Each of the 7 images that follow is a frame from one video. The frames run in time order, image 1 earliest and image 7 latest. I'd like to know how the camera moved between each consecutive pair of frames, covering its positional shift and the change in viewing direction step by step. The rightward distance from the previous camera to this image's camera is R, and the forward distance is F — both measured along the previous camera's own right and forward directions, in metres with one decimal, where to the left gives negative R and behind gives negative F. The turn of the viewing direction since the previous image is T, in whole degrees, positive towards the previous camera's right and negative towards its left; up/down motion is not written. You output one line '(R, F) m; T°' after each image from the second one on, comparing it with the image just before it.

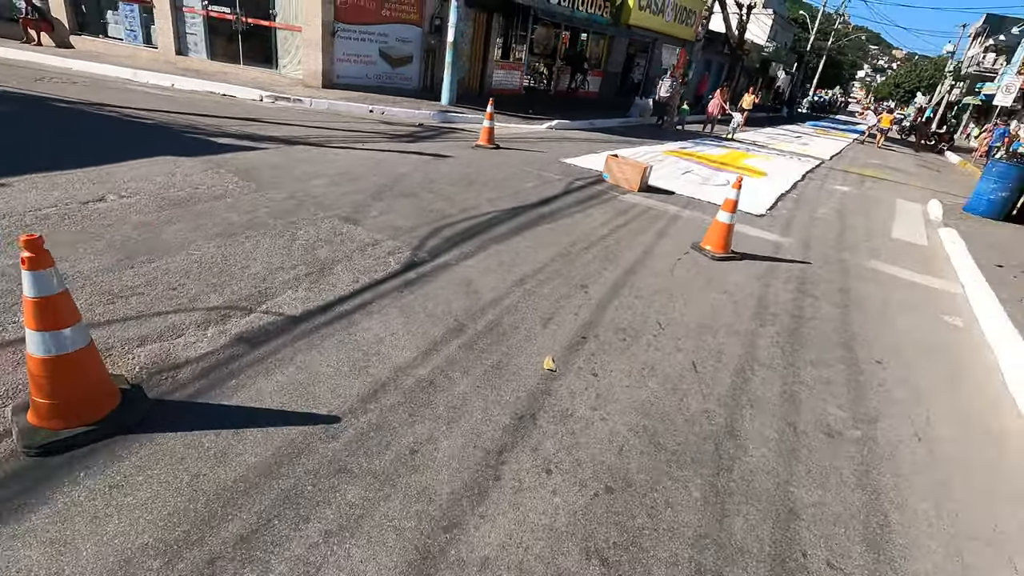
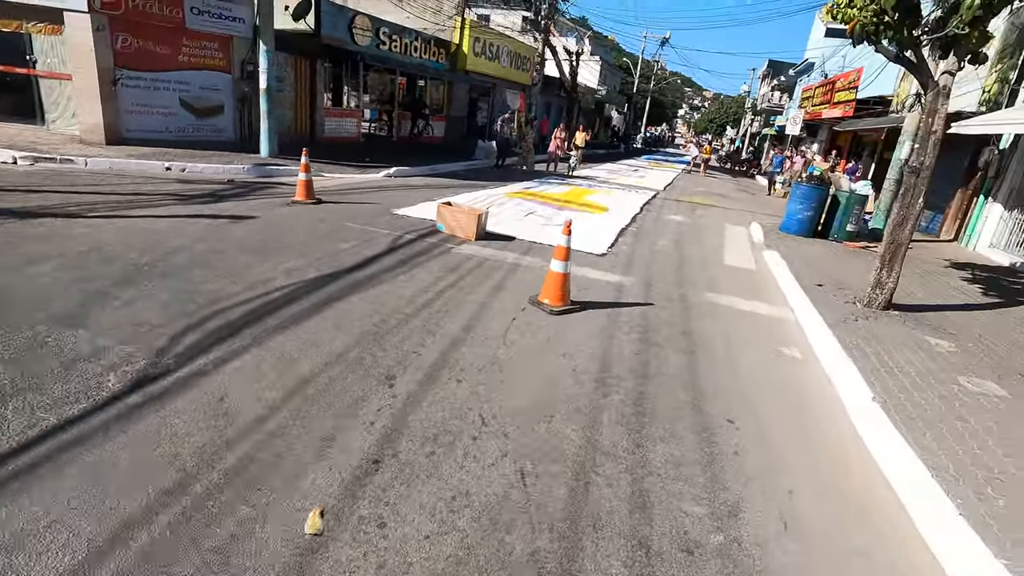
(+0.6, +0.8) m; +13°
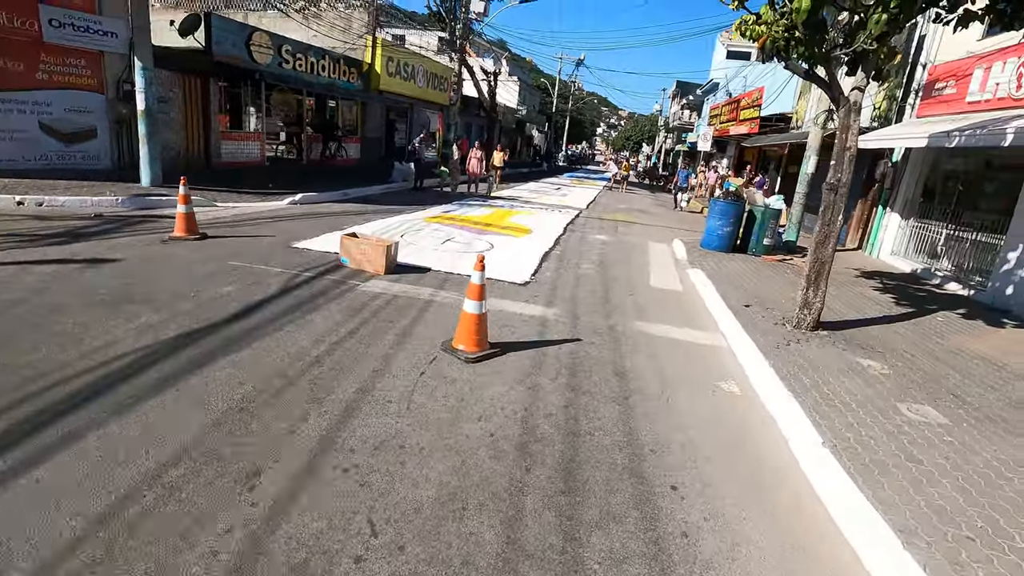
(+0.2, +0.6) m; +7°
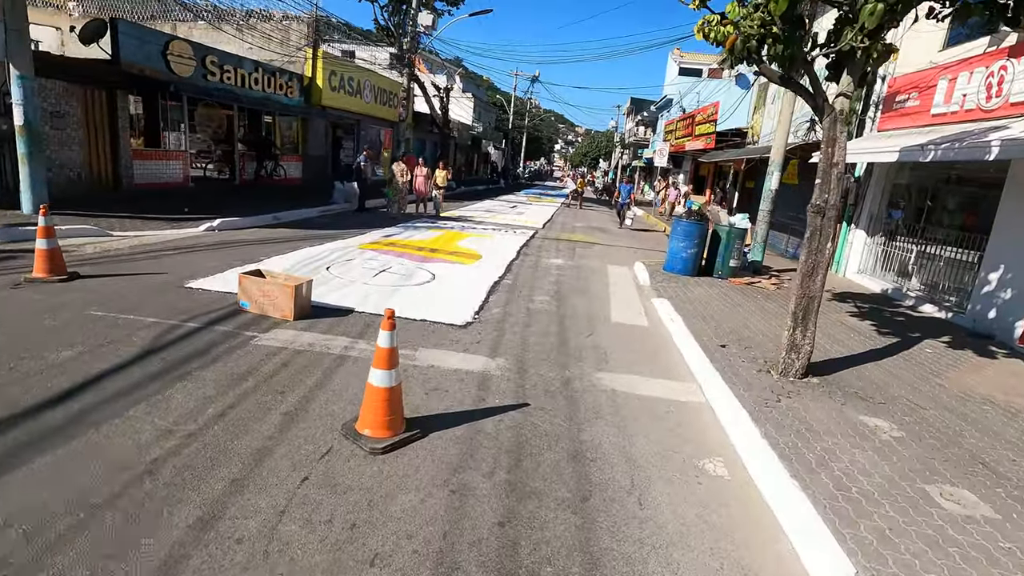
(+0.3, +1.1) m; +4°
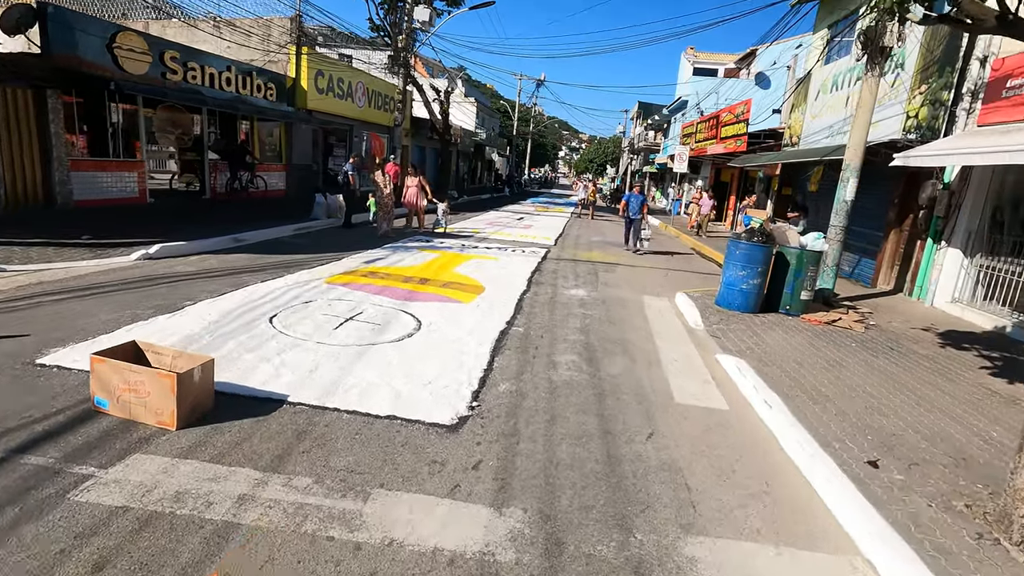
(-0.1, +2.2) m; -1°
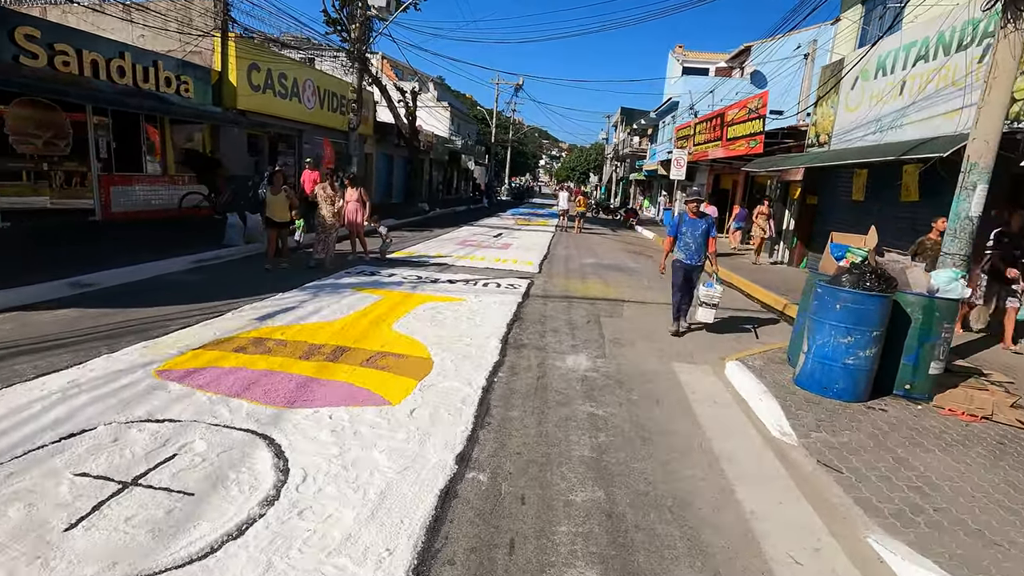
(+0.2, +3.1) m; +2°
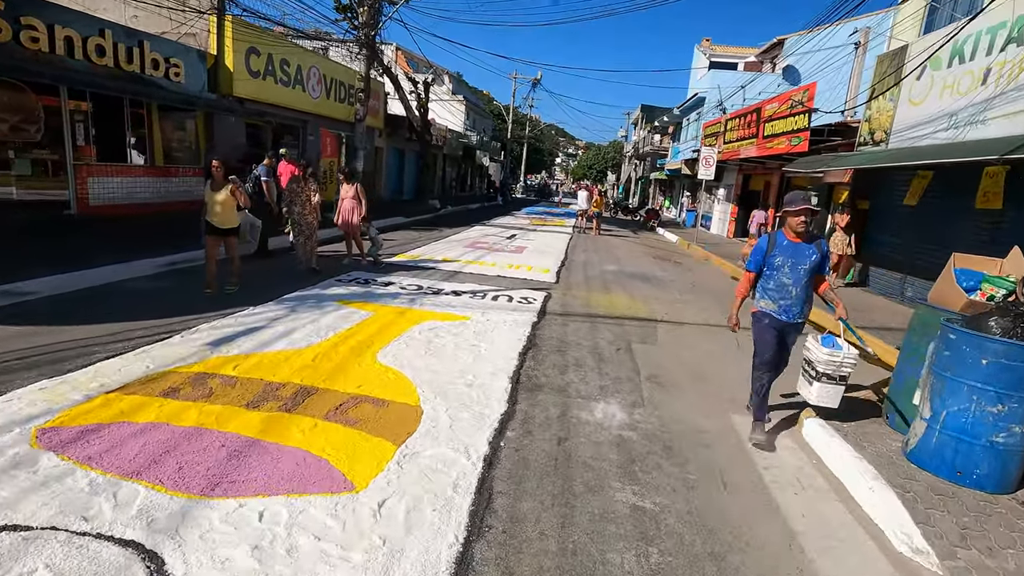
(0.0, +1.3) m; -1°
